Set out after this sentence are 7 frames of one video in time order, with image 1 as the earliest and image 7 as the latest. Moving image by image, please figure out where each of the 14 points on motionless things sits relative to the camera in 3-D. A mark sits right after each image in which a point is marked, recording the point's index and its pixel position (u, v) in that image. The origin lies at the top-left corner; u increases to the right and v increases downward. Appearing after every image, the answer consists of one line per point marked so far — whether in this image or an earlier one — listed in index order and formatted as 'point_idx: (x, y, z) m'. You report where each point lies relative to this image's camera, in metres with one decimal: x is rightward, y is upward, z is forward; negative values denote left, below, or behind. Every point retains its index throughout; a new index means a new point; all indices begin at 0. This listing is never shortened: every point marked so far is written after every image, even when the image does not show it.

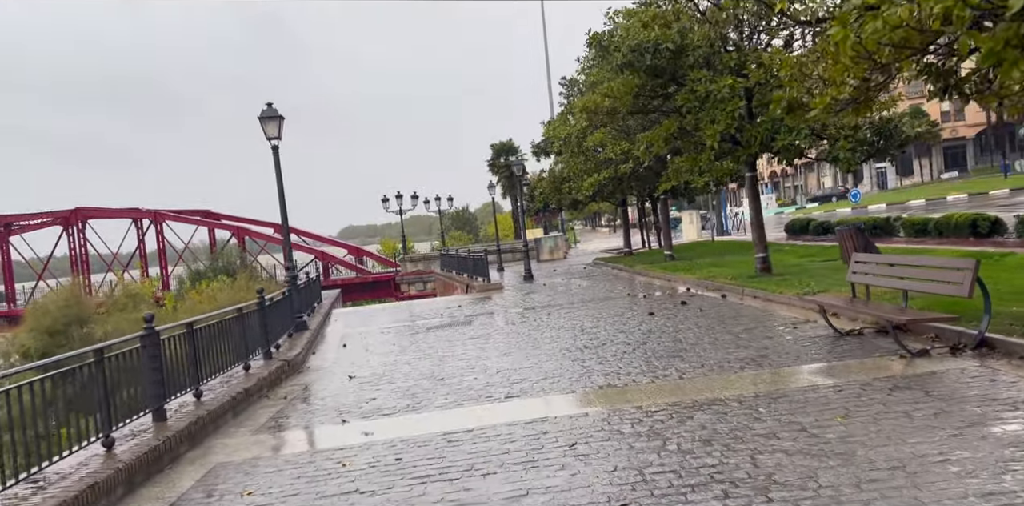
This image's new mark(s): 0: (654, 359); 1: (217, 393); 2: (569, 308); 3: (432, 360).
0: (+1.7, -1.3, +9.7) m
1: (-3.6, -1.7, +9.6) m
2: (+1.2, -1.2, +16.8) m
3: (-1.2, -1.6, +11.8) m
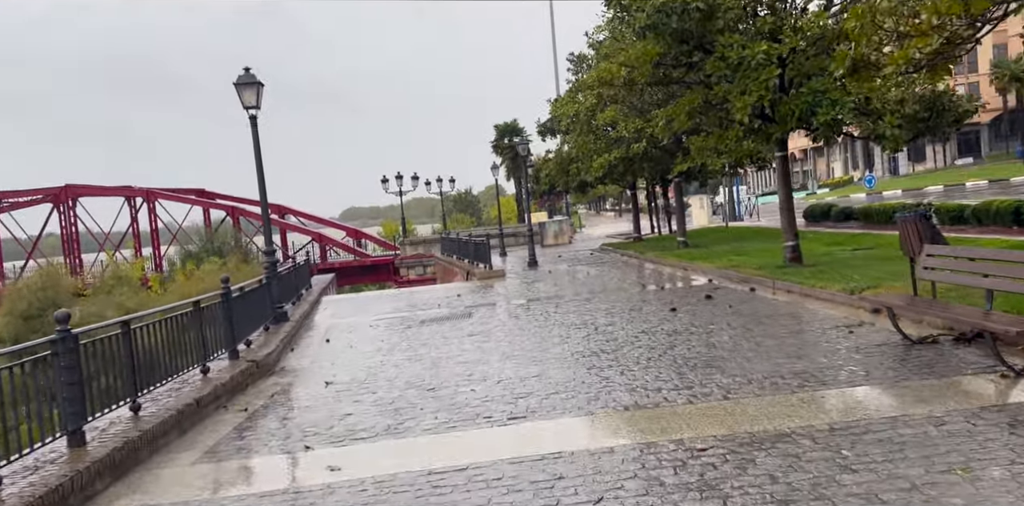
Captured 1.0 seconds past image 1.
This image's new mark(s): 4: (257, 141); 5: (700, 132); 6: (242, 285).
0: (+1.8, -1.2, +8.1) m
1: (-3.5, -1.5, +8.0) m
2: (+1.3, -0.9, +15.1) m
3: (-1.1, -1.4, +10.2) m
4: (-4.5, +2.0, +14.4) m
5: (+4.2, +2.7, +17.9) m
6: (-4.0, -0.5, +11.8) m
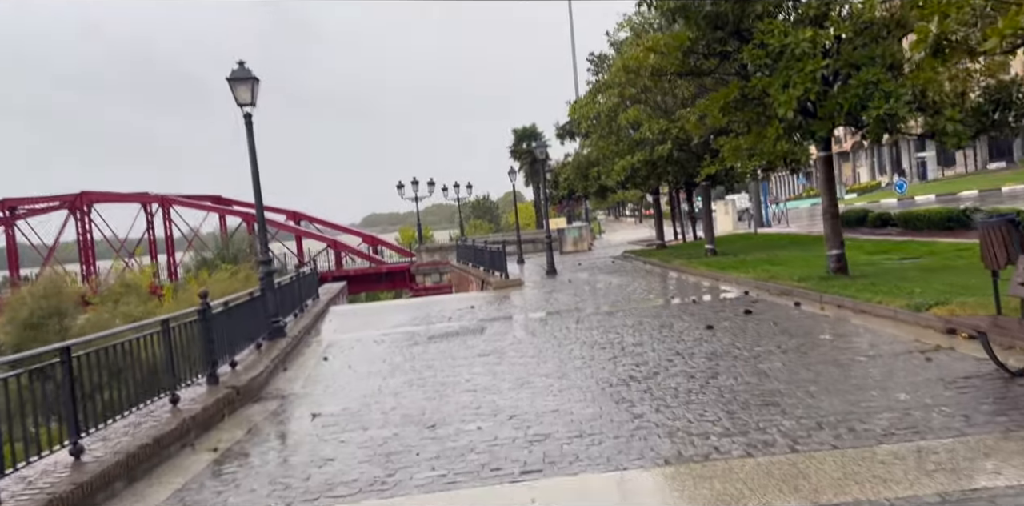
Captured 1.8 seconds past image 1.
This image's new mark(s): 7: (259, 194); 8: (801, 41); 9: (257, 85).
0: (+1.9, -1.3, +6.7) m
1: (-3.4, -1.6, +6.8) m
2: (+1.6, -1.1, +13.8) m
3: (-0.9, -1.5, +8.9) m
4: (-4.3, +1.8, +13.2) m
5: (+4.6, +2.5, +16.5) m
6: (-3.7, -0.6, +10.6) m
7: (-4.2, +1.0, +13.3) m
8: (+4.5, +3.3, +12.4) m
9: (-4.2, +2.8, +13.4) m
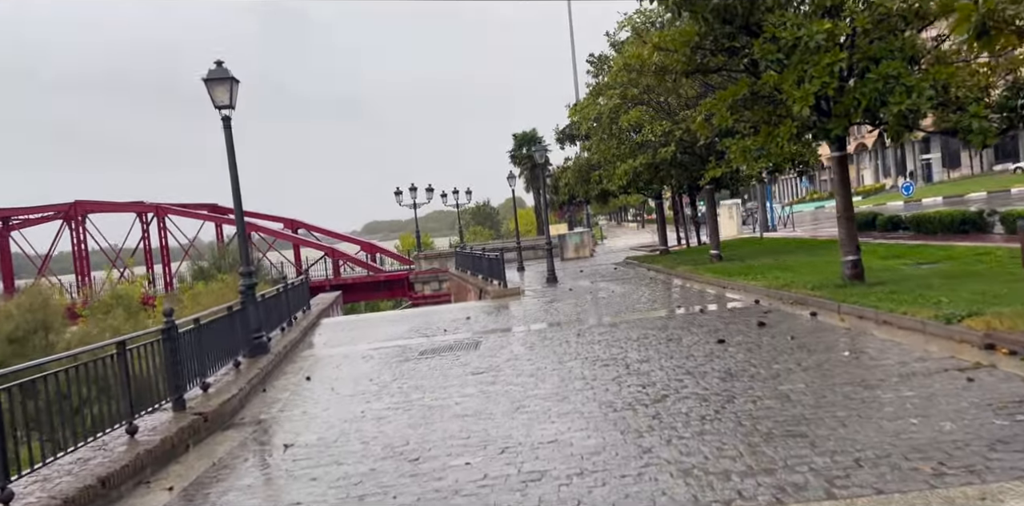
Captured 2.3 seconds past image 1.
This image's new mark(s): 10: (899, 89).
0: (+1.8, -1.4, +5.9) m
1: (-3.5, -1.7, +6.0) m
2: (+1.6, -1.2, +13.0) m
3: (-1.0, -1.6, +8.0) m
4: (-4.3, +1.7, +12.5) m
5: (+4.5, +2.4, +15.7) m
6: (-3.8, -0.8, +9.8) m
7: (-4.3, +0.8, +12.5) m
8: (+4.4, +3.2, +11.7) m
9: (-4.3, +2.6, +12.6) m
10: (+5.6, +2.4, +11.6) m
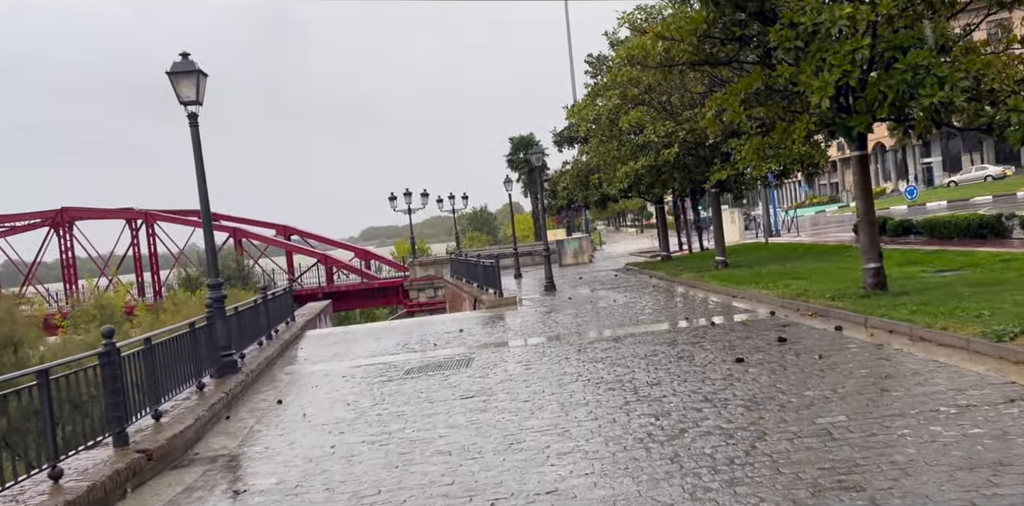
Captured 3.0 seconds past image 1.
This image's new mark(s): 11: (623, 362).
0: (+1.8, -1.4, +4.8) m
1: (-3.5, -1.8, +4.8) m
2: (+1.5, -1.3, +11.9) m
3: (-1.1, -1.7, +6.9) m
4: (-4.4, +1.5, +11.4) m
5: (+4.4, +2.2, +14.6) m
6: (-3.9, -0.9, +8.7) m
7: (-4.4, +0.7, +11.4) m
8: (+4.3, +3.1, +10.6) m
9: (-4.4, +2.5, +11.5) m
10: (+5.5, +2.3, +10.6) m
11: (+1.4, -1.3, +9.9) m
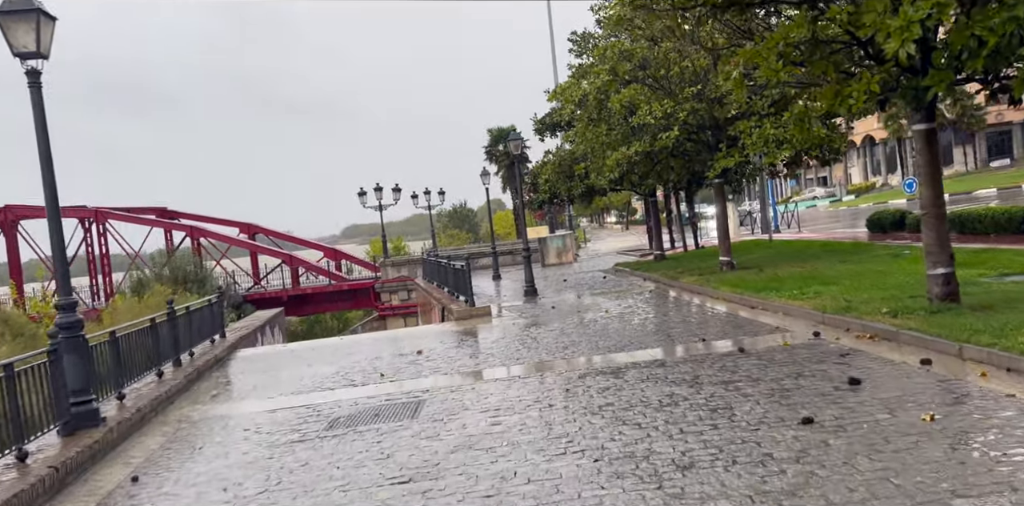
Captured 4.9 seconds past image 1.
0: (+1.5, -1.5, +1.8) m
1: (-3.7, -1.9, +1.7) m
2: (+1.1, -1.4, +8.9) m
3: (-1.3, -1.8, +3.9) m
4: (-4.8, +1.4, +8.2) m
5: (+3.9, +2.2, +11.7) m
6: (-4.2, -1.0, +5.5) m
7: (-4.7, +0.6, +8.3) m
8: (+3.9, +3.0, +7.6) m
9: (-4.8, +2.4, +8.4) m
10: (+5.1, +2.2, +7.6) m
11: (+1.0, -1.4, +6.9) m
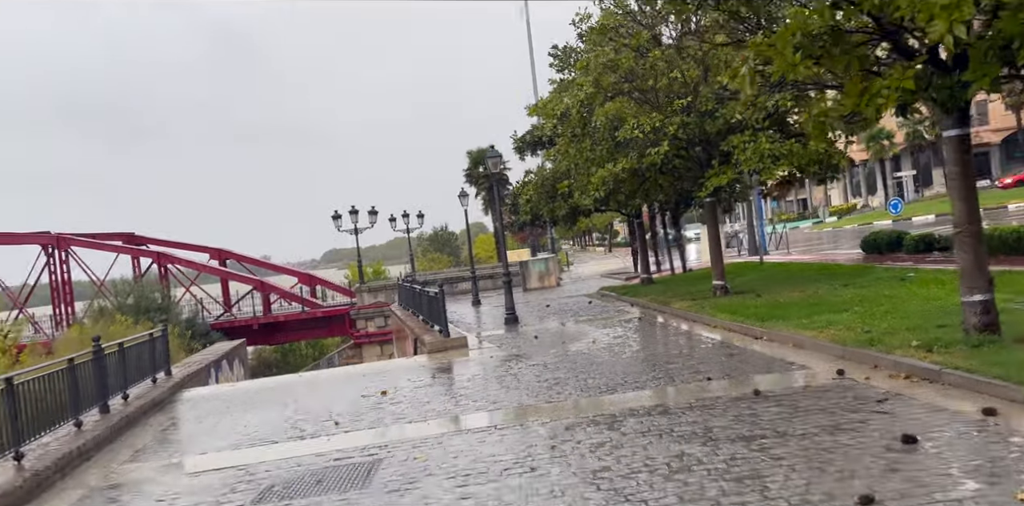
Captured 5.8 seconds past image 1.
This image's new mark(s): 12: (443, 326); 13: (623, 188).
0: (+1.4, -1.6, +0.3) m
1: (-3.8, -2.0, +0.1) m
2: (+0.8, -1.6, +7.4) m
3: (-1.5, -1.9, +2.4) m
4: (-5.1, +1.2, +6.7) m
5: (+3.6, +1.9, +10.4) m
6: (-4.4, -1.2, +4.0) m
7: (-5.0, +0.3, +6.7) m
8: (+3.7, +2.8, +6.4) m
9: (-5.1, +2.1, +6.9) m
10: (+4.9, +2.0, +6.4) m
11: (+0.8, -1.6, +5.5) m
12: (-1.5, -1.6, +17.6) m
13: (+2.7, +1.6, +19.8) m
